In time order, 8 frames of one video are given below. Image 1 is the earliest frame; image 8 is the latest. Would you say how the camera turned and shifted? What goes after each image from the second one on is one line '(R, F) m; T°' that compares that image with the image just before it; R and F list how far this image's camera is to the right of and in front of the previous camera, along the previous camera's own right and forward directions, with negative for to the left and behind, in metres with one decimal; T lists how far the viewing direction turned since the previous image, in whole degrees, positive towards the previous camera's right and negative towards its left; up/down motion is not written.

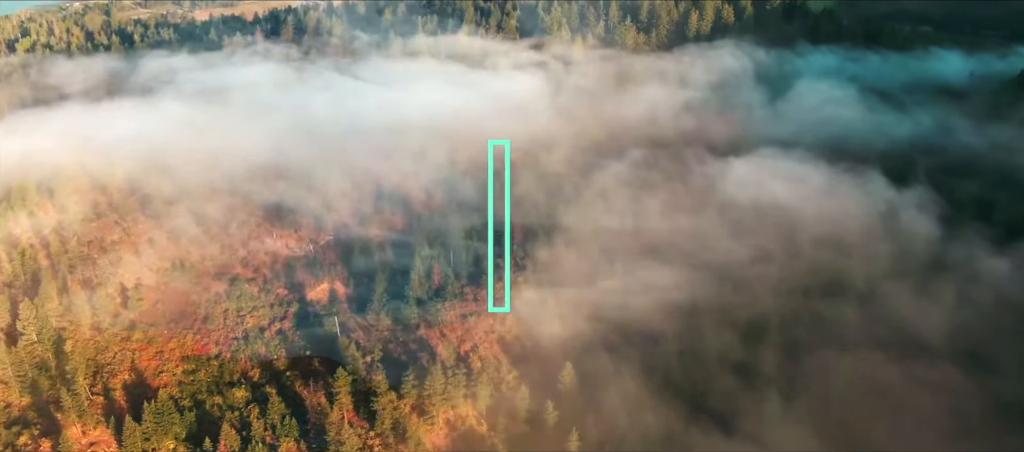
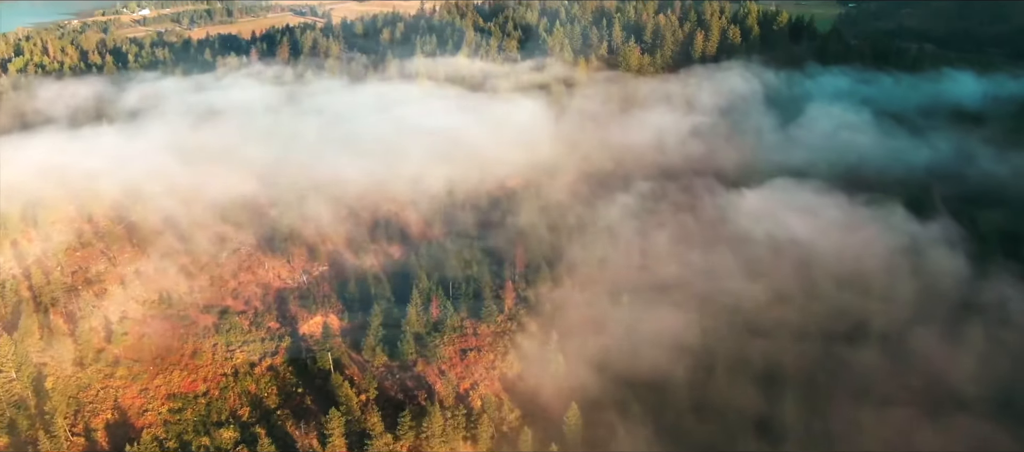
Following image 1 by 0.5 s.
(-0.1, +1.3) m; 0°
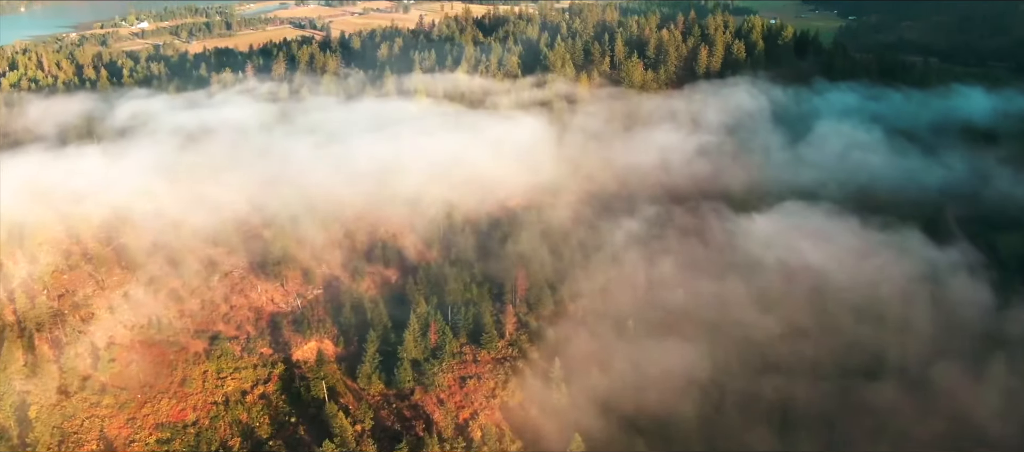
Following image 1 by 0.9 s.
(-0.1, +1.0) m; 0°
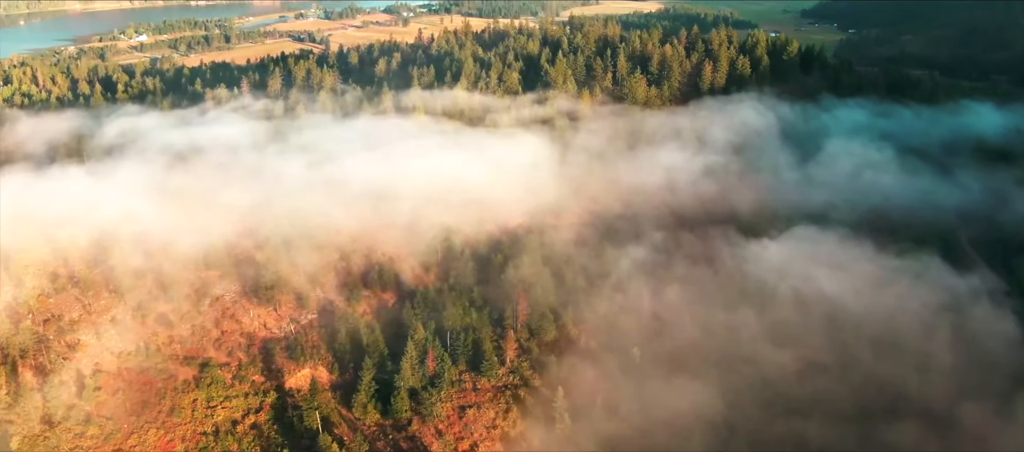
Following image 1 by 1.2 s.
(-0.1, +1.0) m; 0°
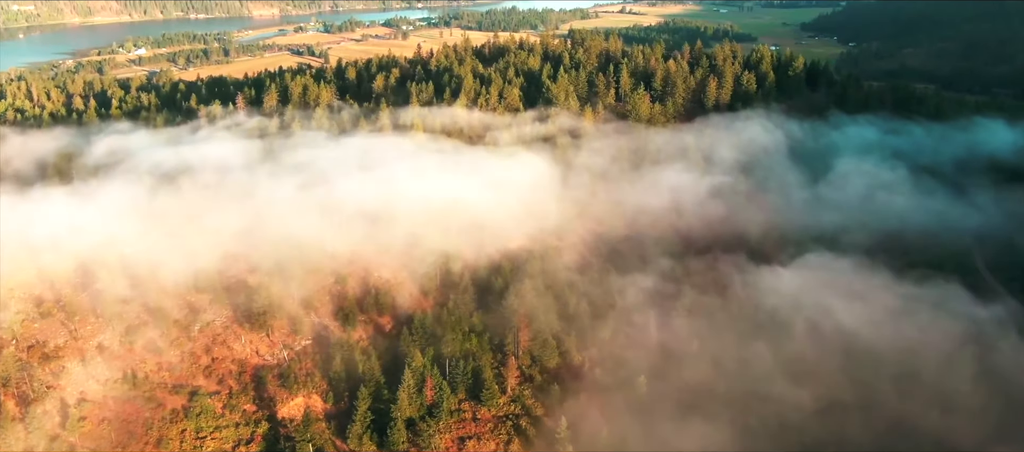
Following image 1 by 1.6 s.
(-0.1, +1.0) m; 0°
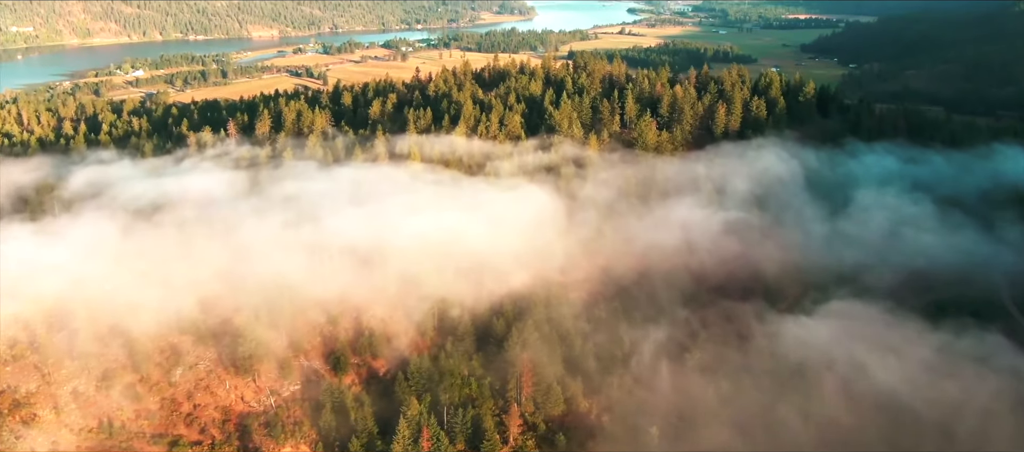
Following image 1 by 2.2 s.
(-0.1, +1.7) m; 0°
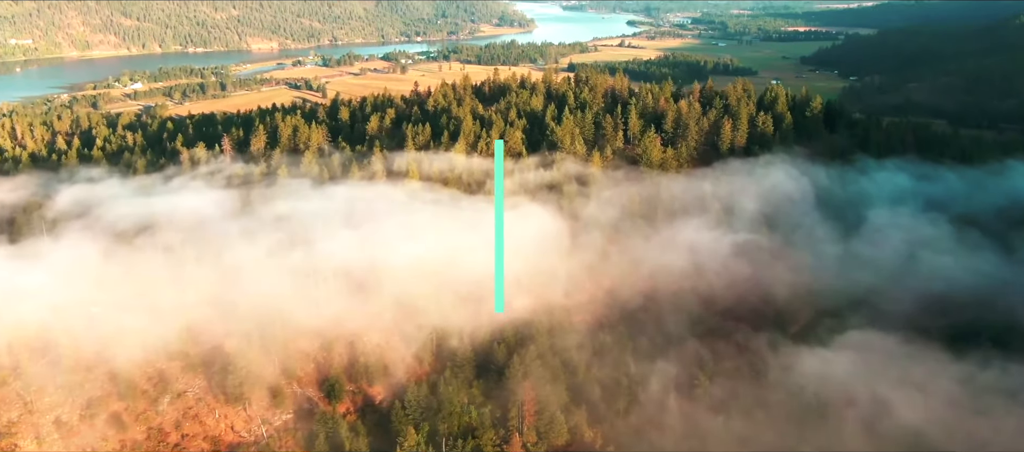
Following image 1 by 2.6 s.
(-0.1, +1.0) m; 0°
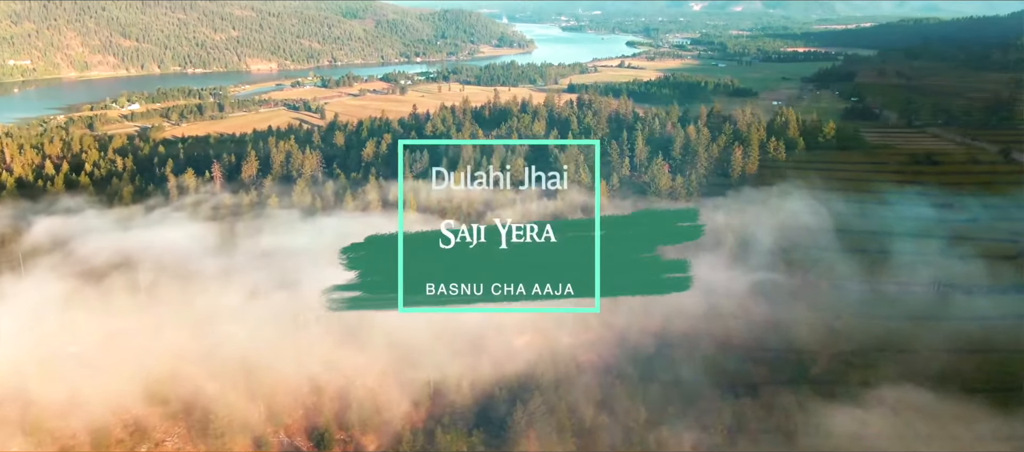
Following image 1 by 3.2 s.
(-0.1, +1.7) m; 0°
